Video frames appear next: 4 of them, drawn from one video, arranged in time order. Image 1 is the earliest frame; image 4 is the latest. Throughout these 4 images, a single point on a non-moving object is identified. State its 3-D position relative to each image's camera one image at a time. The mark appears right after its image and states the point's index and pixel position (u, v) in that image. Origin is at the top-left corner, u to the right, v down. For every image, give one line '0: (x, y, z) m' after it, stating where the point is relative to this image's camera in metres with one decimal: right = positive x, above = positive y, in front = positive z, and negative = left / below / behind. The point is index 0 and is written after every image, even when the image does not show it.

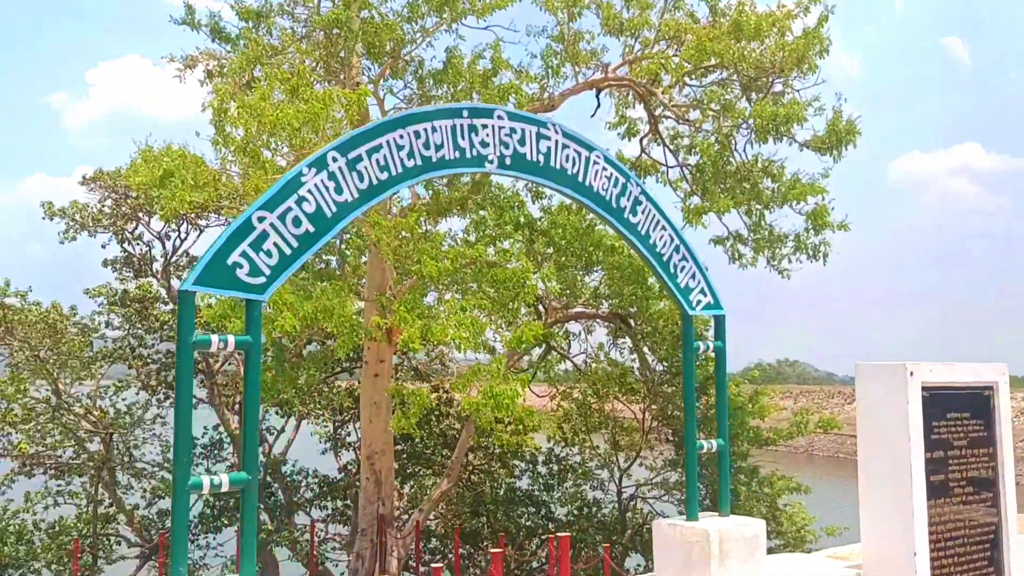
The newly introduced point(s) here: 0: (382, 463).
0: (-1.5, -2.0, +11.6) m
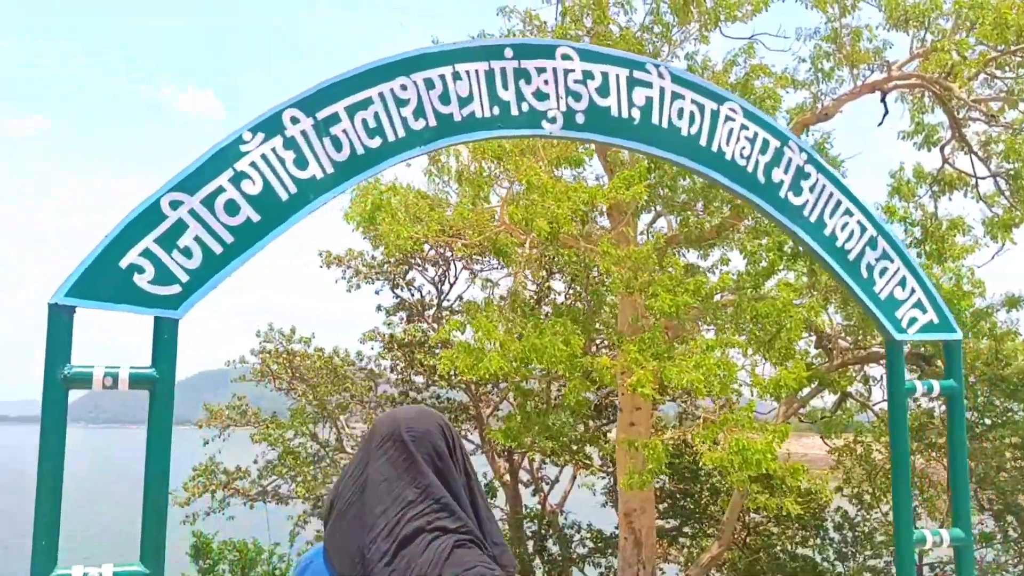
0: (+1.3, -2.4, +10.5) m
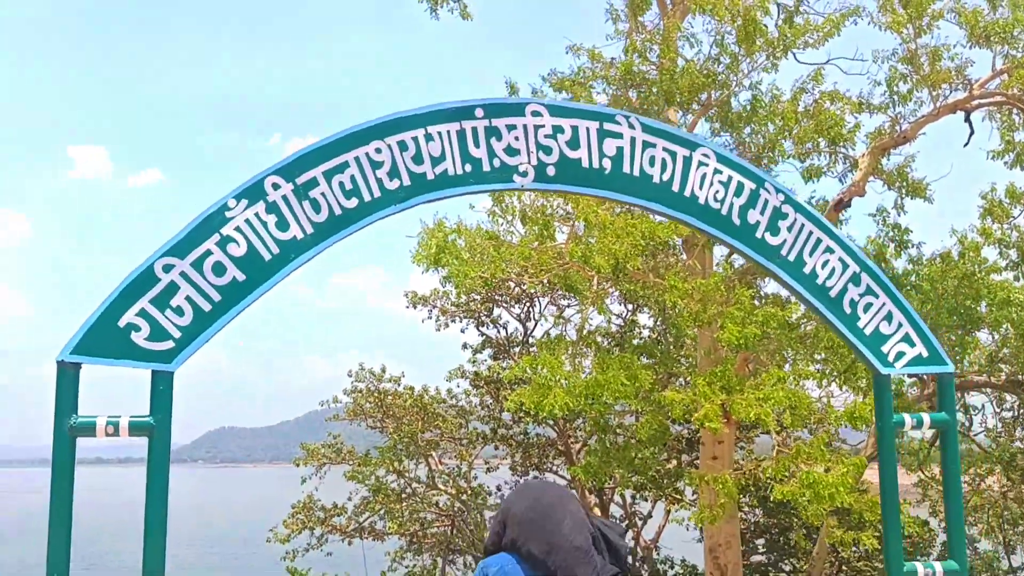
0: (+2.2, -2.7, +10.3) m
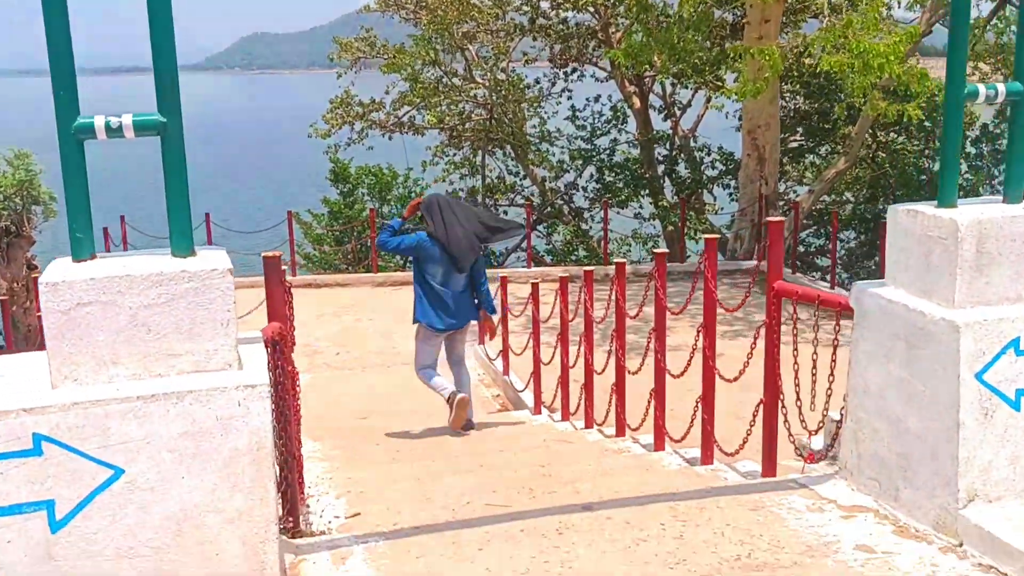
0: (+2.5, +1.5, +10.3) m
